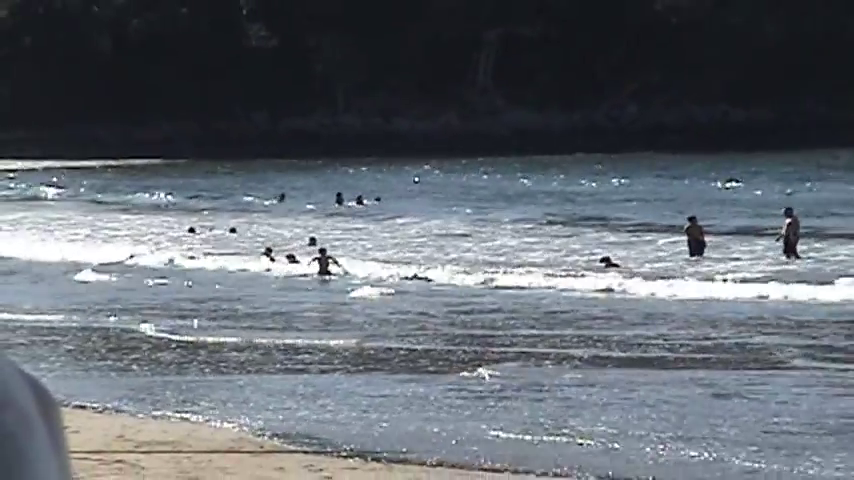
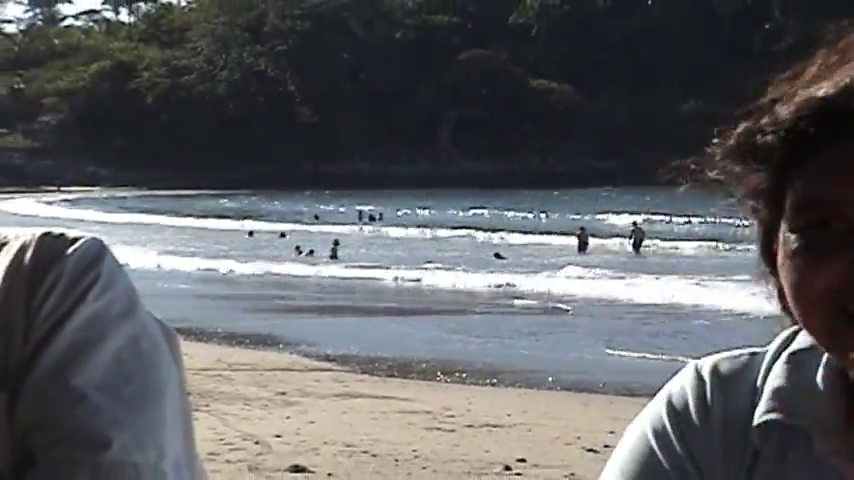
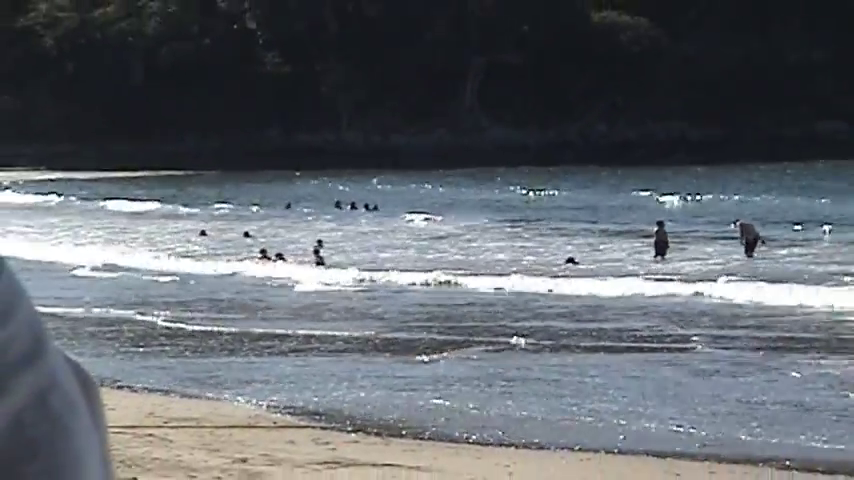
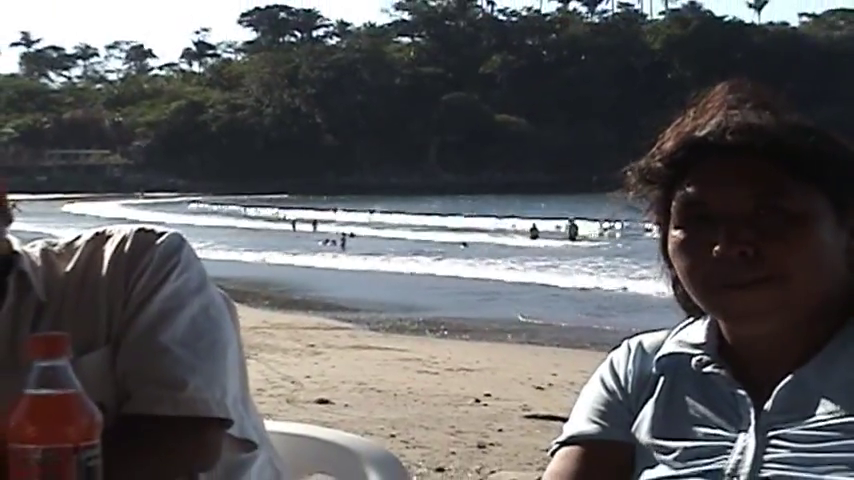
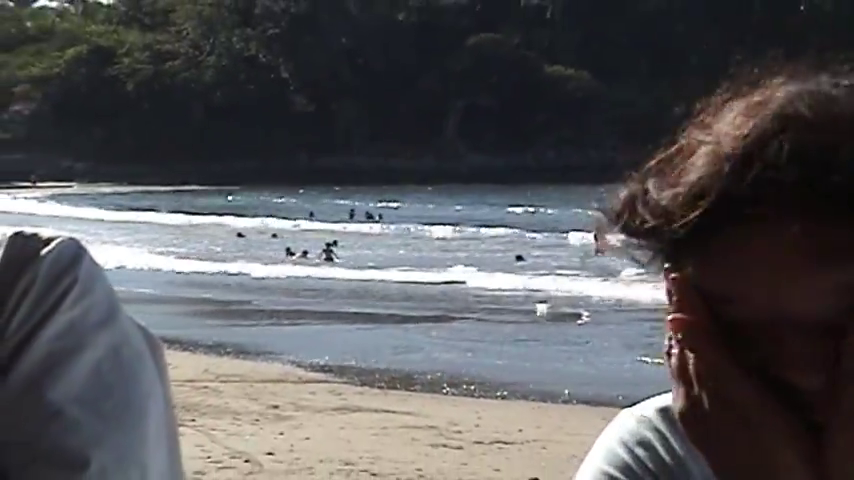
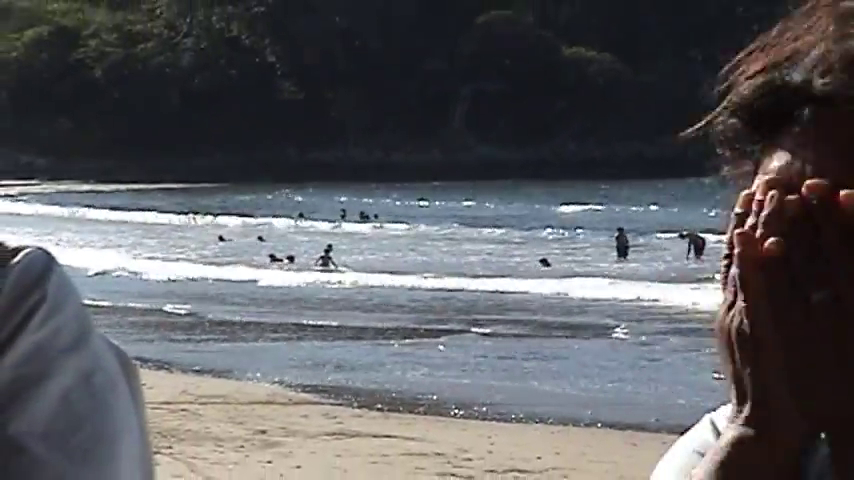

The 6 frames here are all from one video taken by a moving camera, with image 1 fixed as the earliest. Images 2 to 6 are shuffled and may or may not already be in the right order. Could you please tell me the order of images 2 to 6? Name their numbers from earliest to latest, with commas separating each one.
3, 6, 5, 2, 4
